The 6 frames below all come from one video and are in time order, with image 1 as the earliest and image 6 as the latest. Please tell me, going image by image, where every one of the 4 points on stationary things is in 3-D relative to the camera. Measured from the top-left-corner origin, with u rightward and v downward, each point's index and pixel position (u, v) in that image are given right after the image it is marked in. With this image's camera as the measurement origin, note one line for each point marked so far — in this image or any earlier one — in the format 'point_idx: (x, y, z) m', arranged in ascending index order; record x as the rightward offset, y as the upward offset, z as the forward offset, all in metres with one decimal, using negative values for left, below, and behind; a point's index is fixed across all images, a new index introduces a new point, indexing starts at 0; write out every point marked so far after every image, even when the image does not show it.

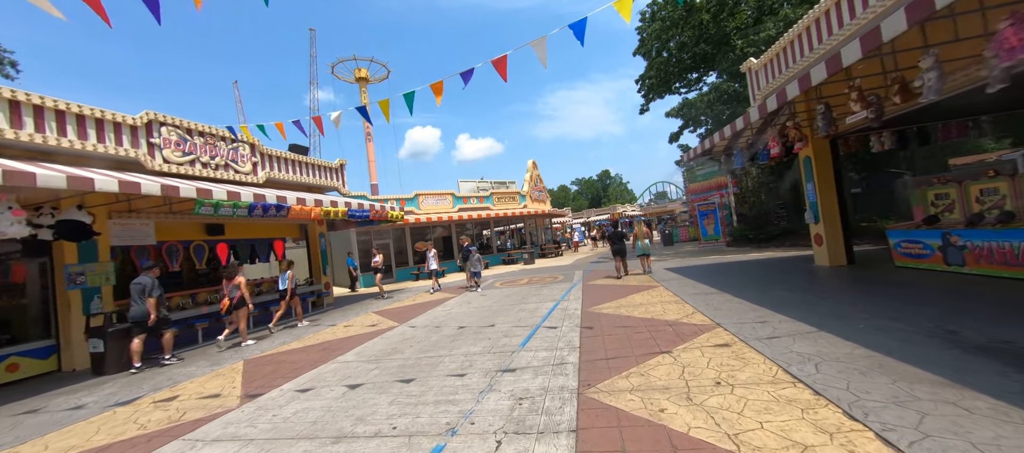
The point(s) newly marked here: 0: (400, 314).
0: (-2.8, -2.2, +9.5) m
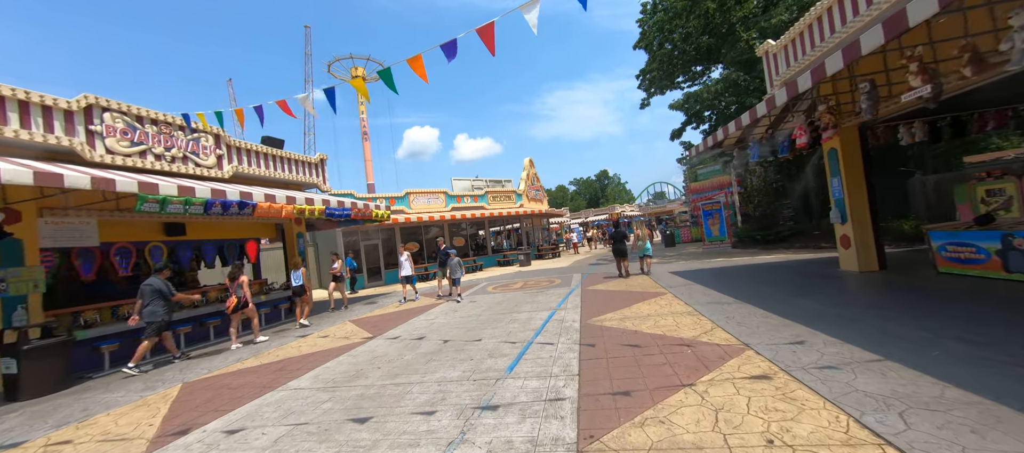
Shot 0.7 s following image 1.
0: (-3.0, -2.2, +8.6) m
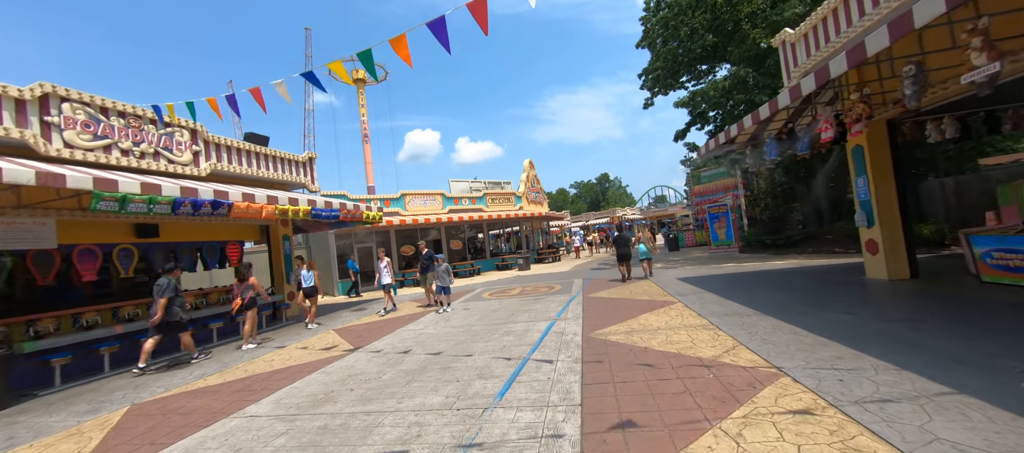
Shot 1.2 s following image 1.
0: (-3.1, -2.2, +7.9) m
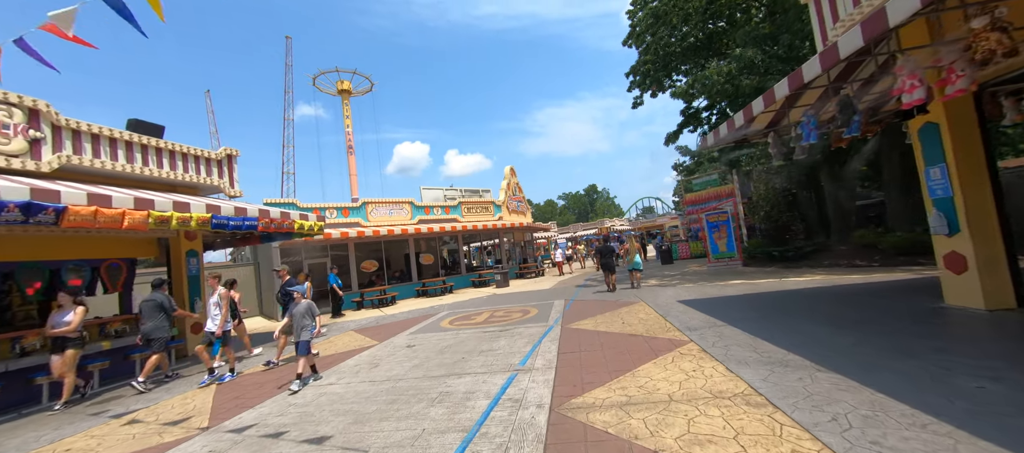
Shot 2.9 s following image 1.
0: (-3.9, -2.4, +5.6) m
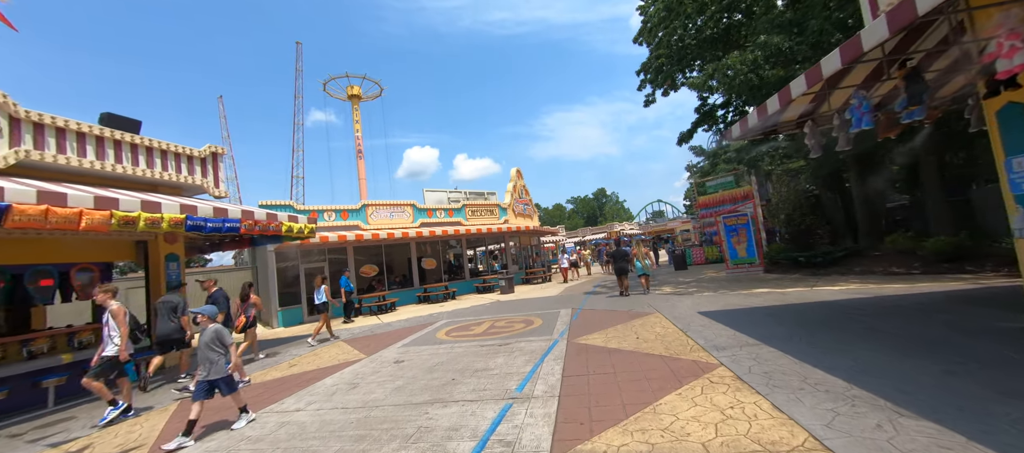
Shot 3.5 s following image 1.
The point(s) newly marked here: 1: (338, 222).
0: (-3.9, -2.4, +4.9) m
1: (-7.5, +0.2, +16.3) m
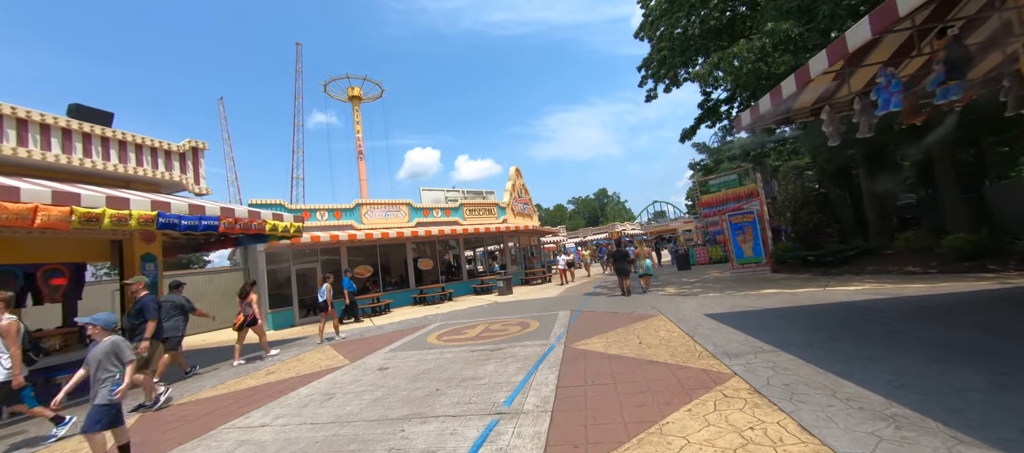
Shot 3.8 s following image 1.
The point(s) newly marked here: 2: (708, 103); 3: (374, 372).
0: (-4.0, -2.4, +4.4) m
1: (-7.5, +0.2, +15.8) m
2: (+9.0, +5.7, +17.3) m
3: (-2.1, -2.3, +6.0) m
